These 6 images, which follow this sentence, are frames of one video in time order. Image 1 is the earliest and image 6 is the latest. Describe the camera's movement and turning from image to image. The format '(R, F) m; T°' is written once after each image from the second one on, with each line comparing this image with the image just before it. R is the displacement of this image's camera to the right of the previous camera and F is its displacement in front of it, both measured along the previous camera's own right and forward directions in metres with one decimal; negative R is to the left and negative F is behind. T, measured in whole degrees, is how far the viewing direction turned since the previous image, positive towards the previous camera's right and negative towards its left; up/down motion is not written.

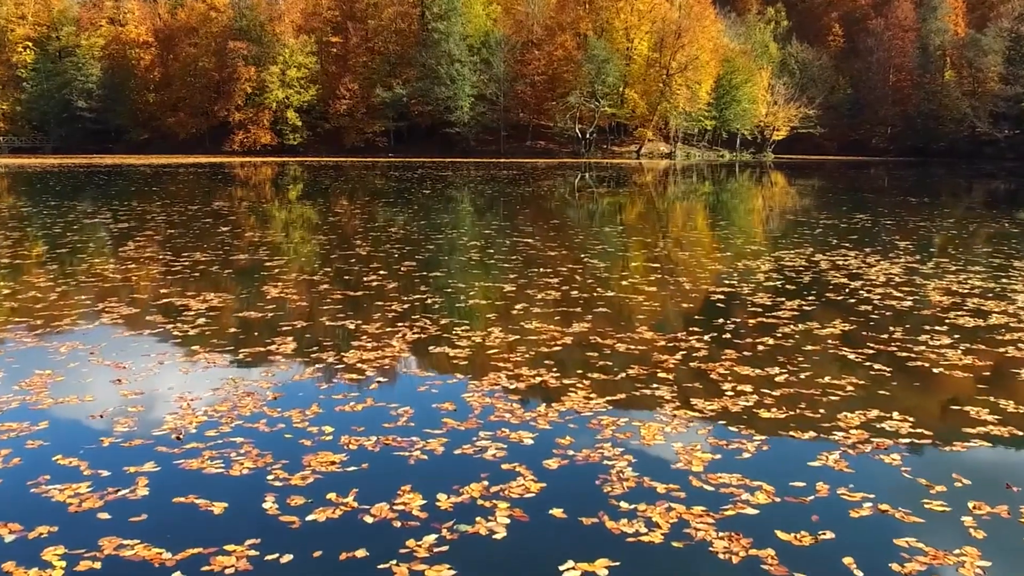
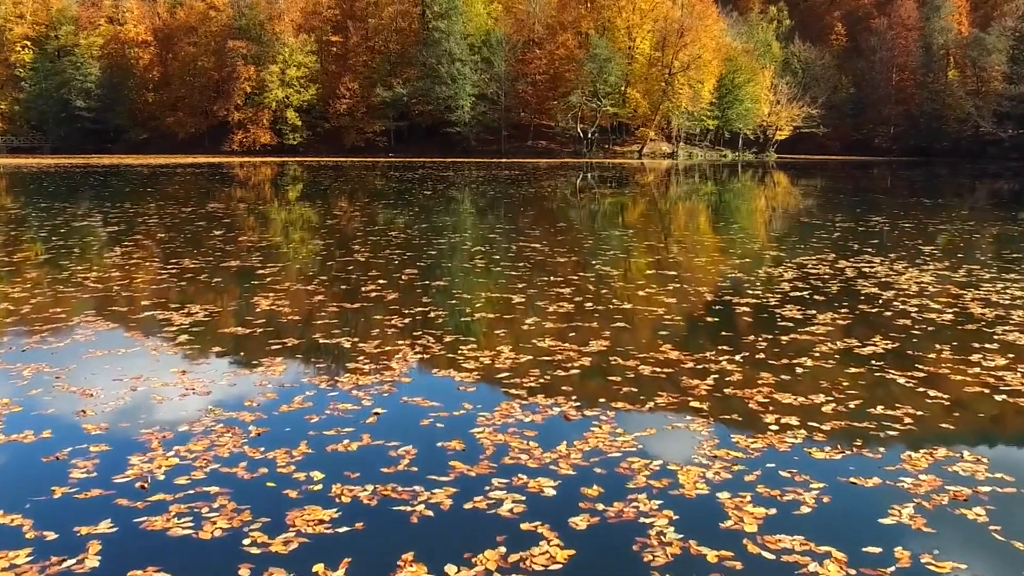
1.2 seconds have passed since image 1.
(-0.1, +0.6) m; 0°
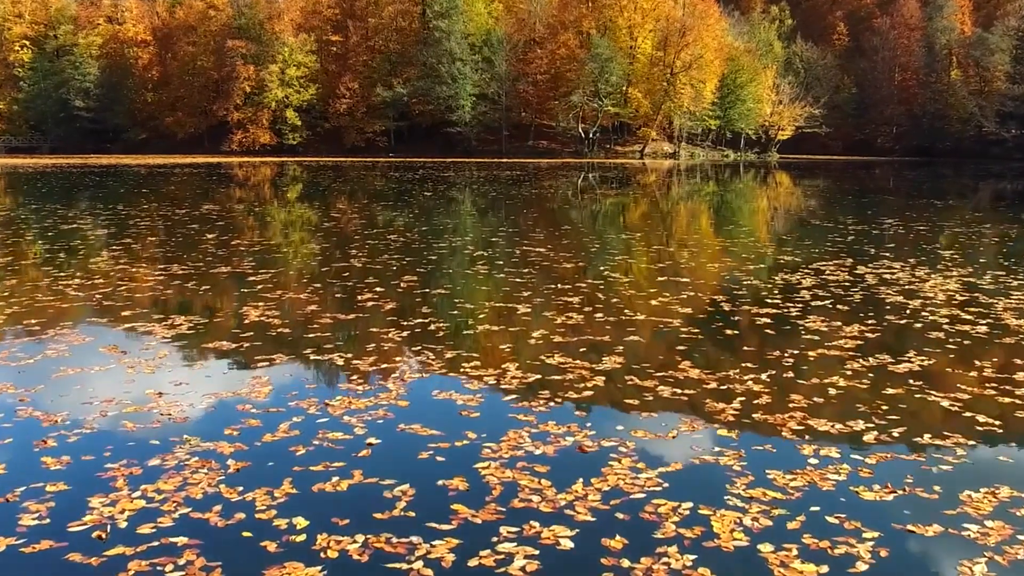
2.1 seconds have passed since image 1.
(0.0, +0.4) m; 0°
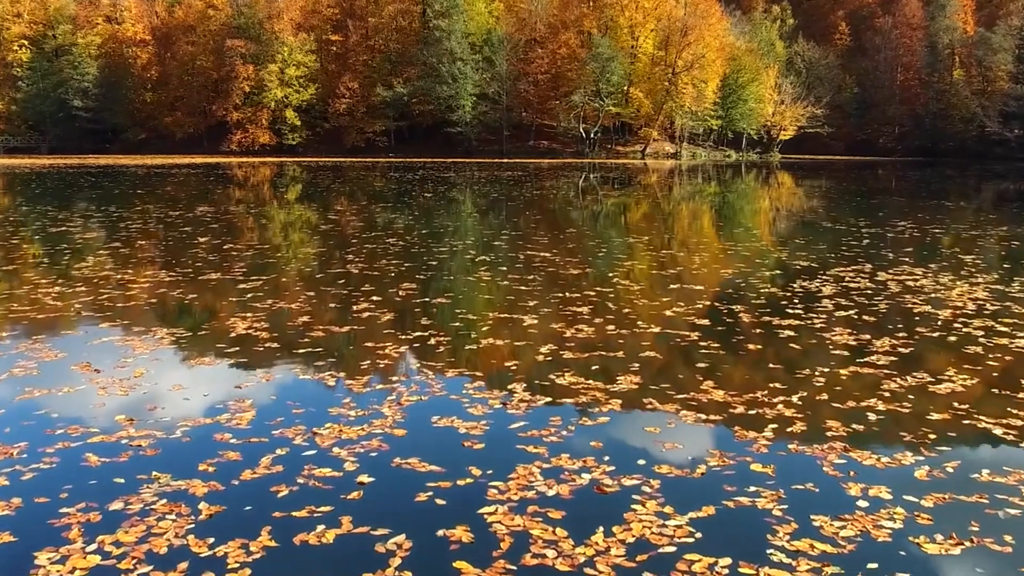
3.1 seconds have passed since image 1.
(0.0, +0.5) m; 0°
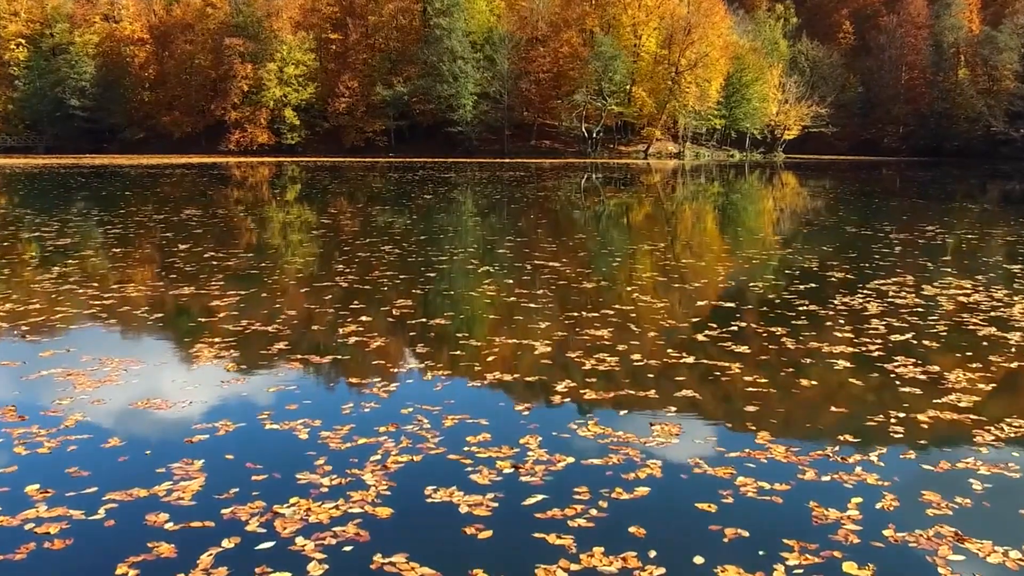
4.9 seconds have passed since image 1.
(-0.1, +0.9) m; 0°
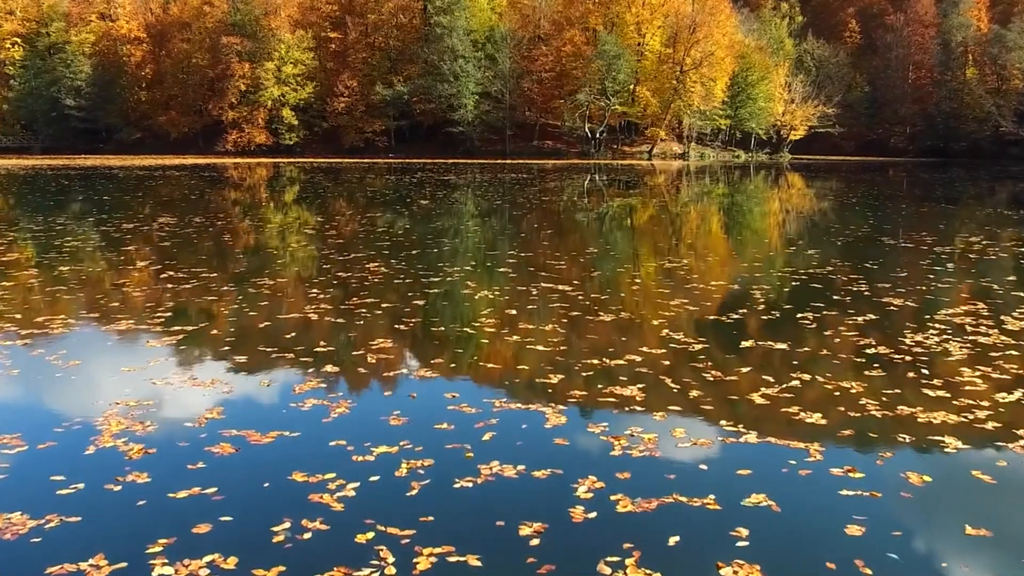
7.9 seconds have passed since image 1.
(0.0, +1.3) m; 0°
